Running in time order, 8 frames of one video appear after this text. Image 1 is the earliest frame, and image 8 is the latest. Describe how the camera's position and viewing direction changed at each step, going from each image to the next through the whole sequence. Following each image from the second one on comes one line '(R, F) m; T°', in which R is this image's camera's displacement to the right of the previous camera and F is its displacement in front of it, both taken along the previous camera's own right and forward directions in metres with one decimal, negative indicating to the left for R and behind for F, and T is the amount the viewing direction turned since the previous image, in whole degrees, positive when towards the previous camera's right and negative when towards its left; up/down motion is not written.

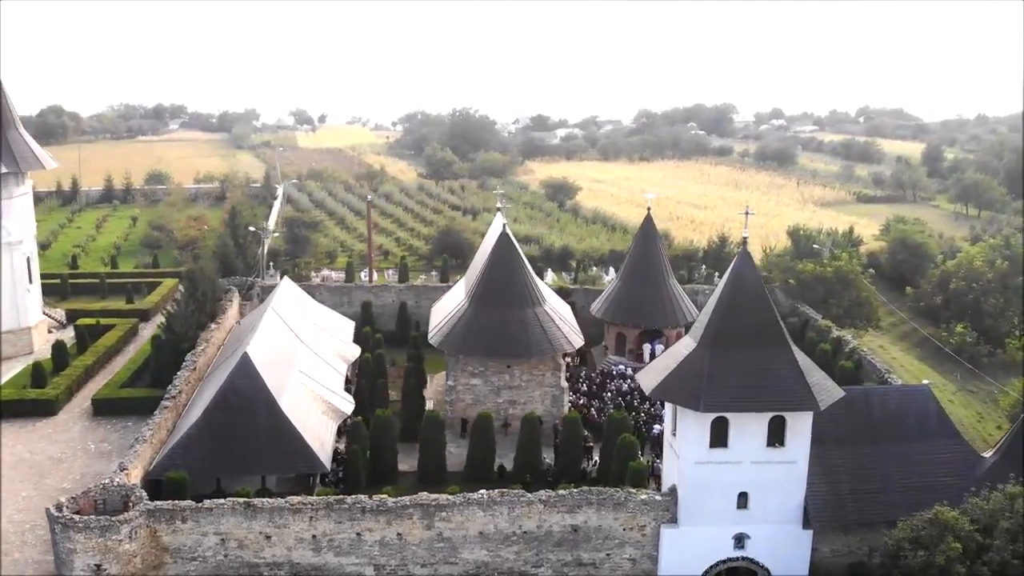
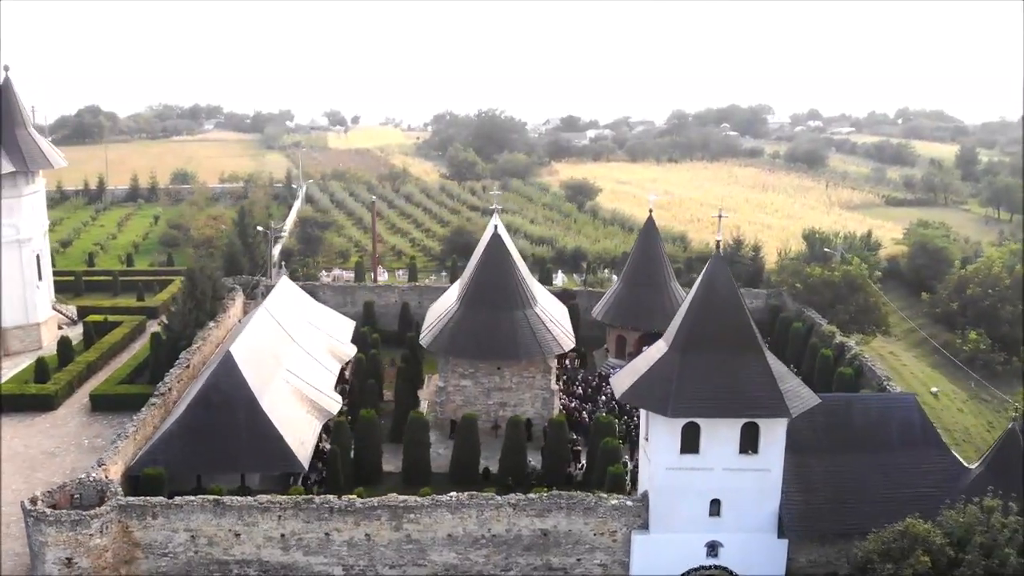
(+1.2, +0.1) m; -3°
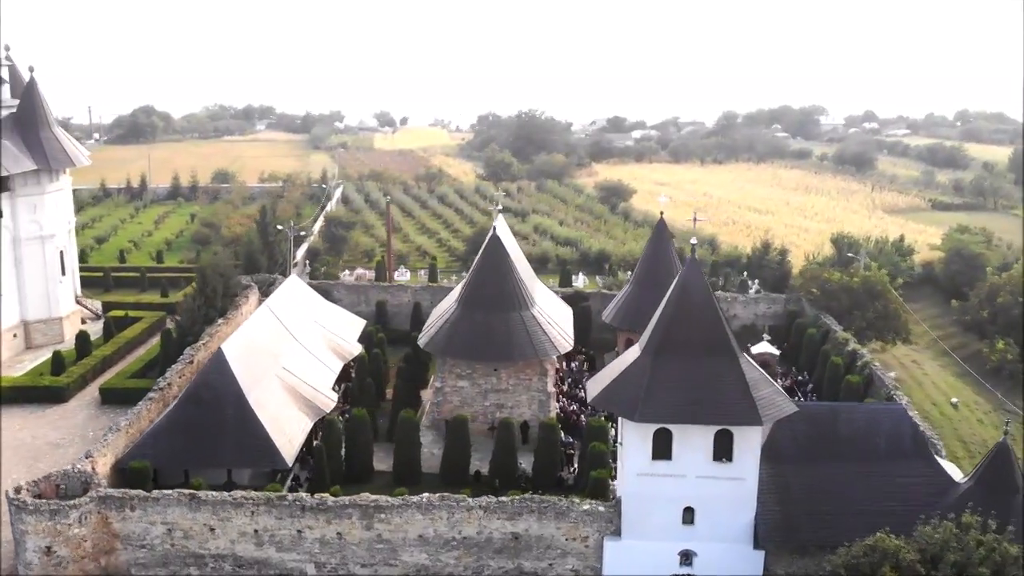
(+1.5, +0.1) m; -4°
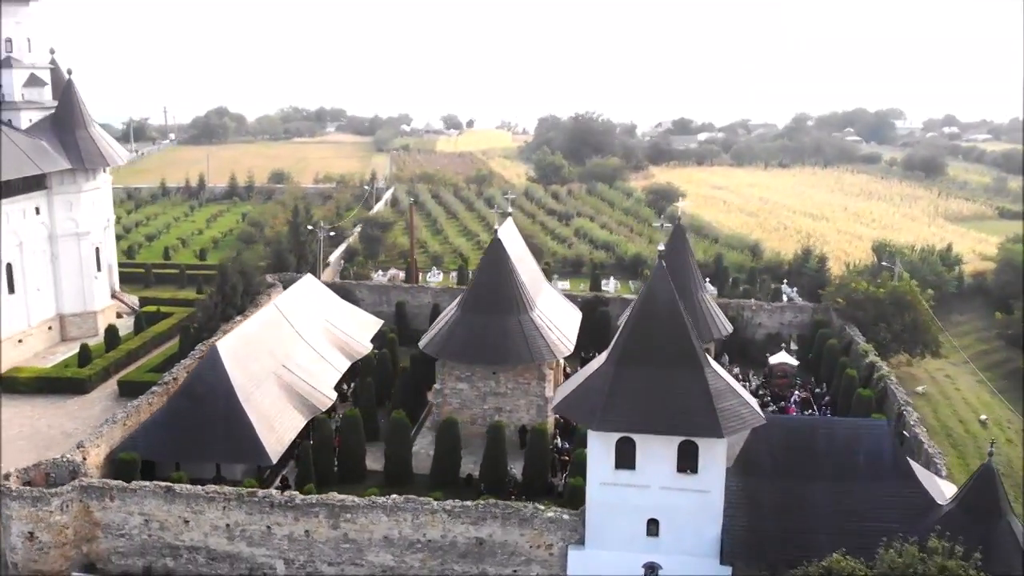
(+2.0, +0.2) m; -5°
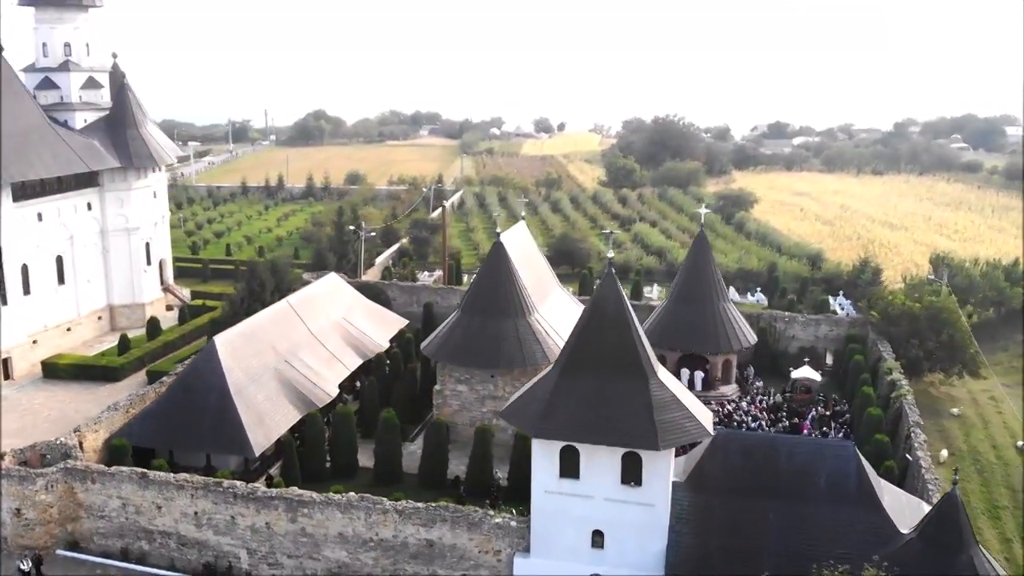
(+2.7, +0.2) m; -7°
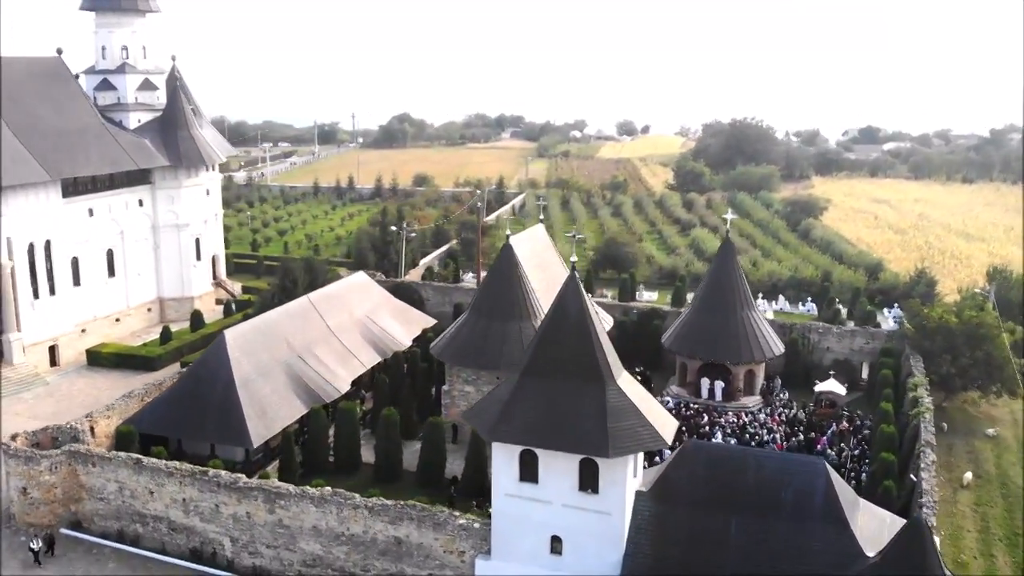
(+2.2, +0.2) m; -6°
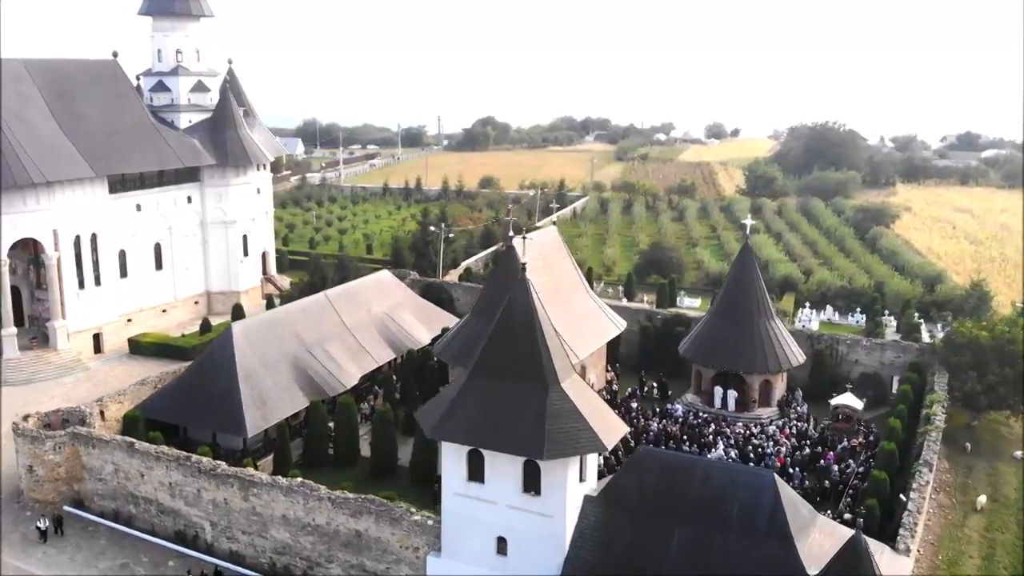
(+2.5, +0.1) m; -7°
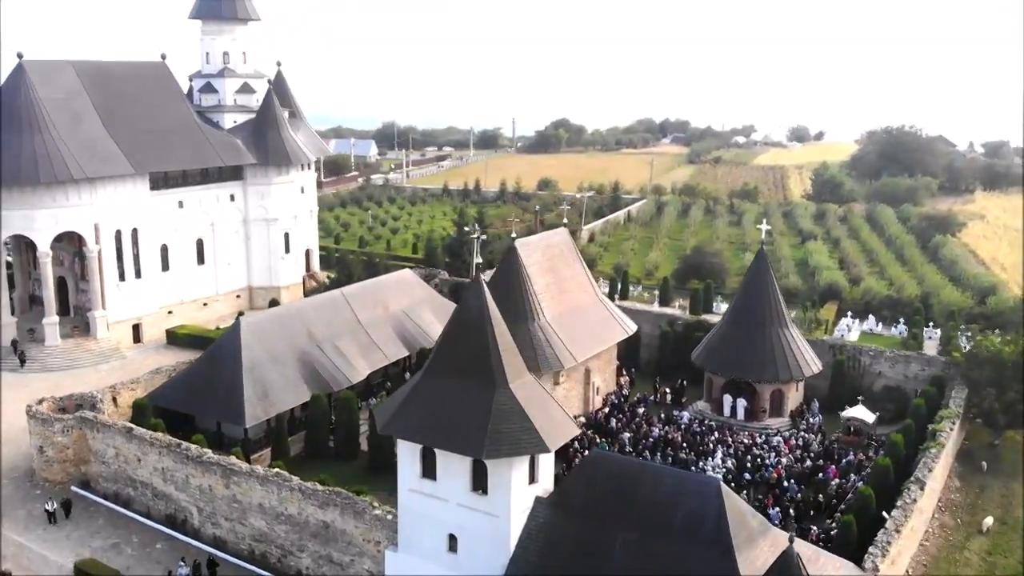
(+2.3, +0.1) m; -6°
